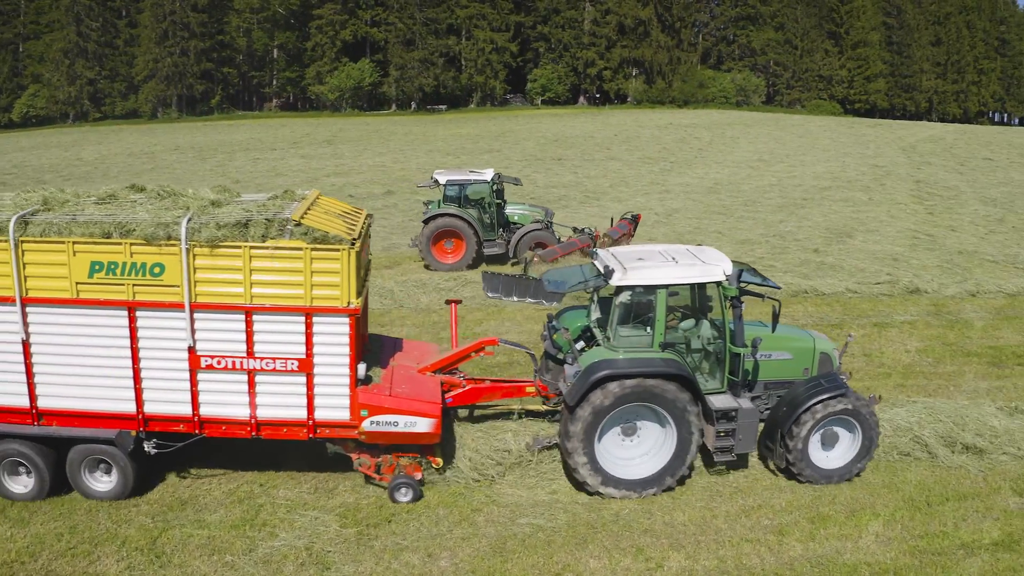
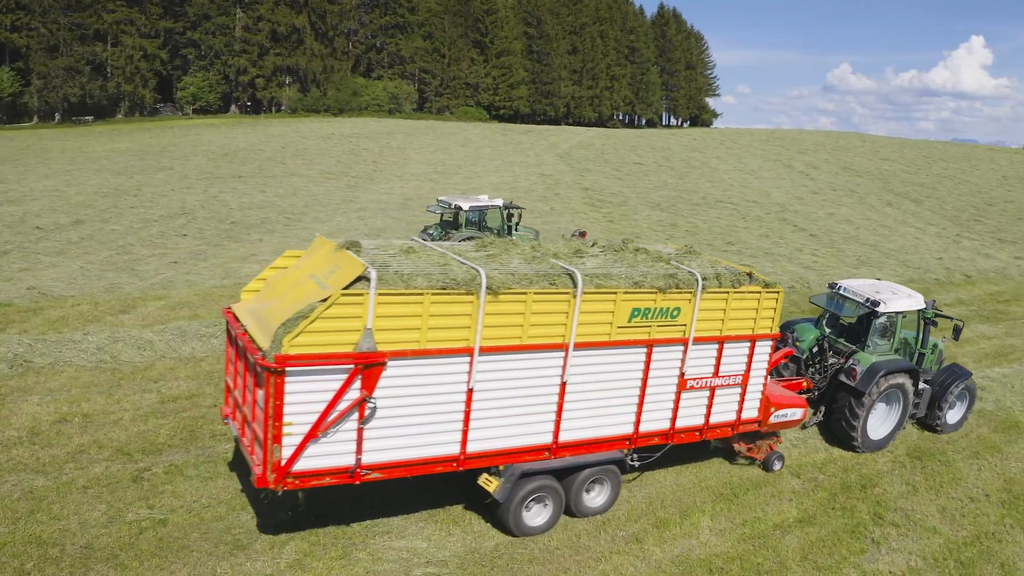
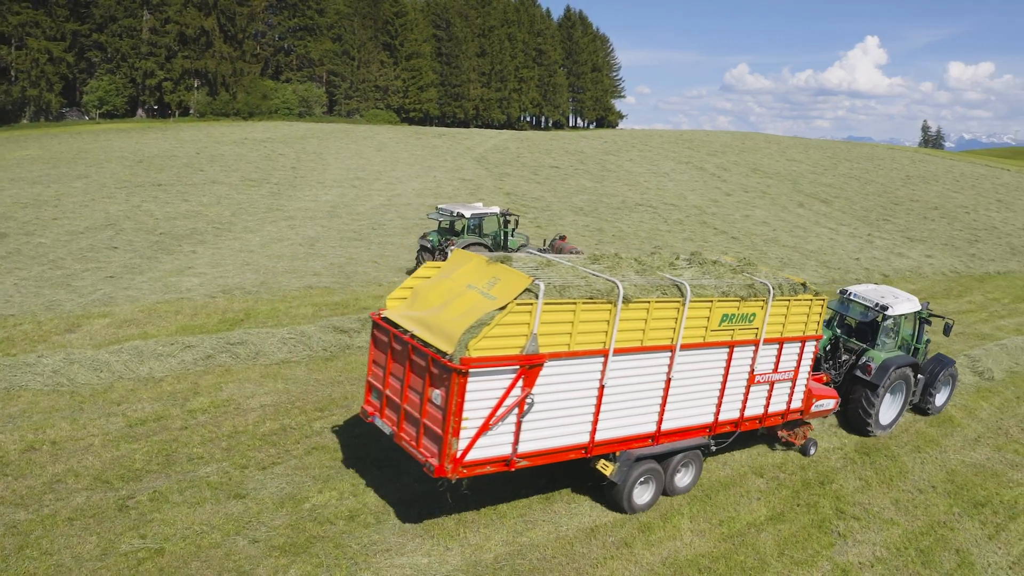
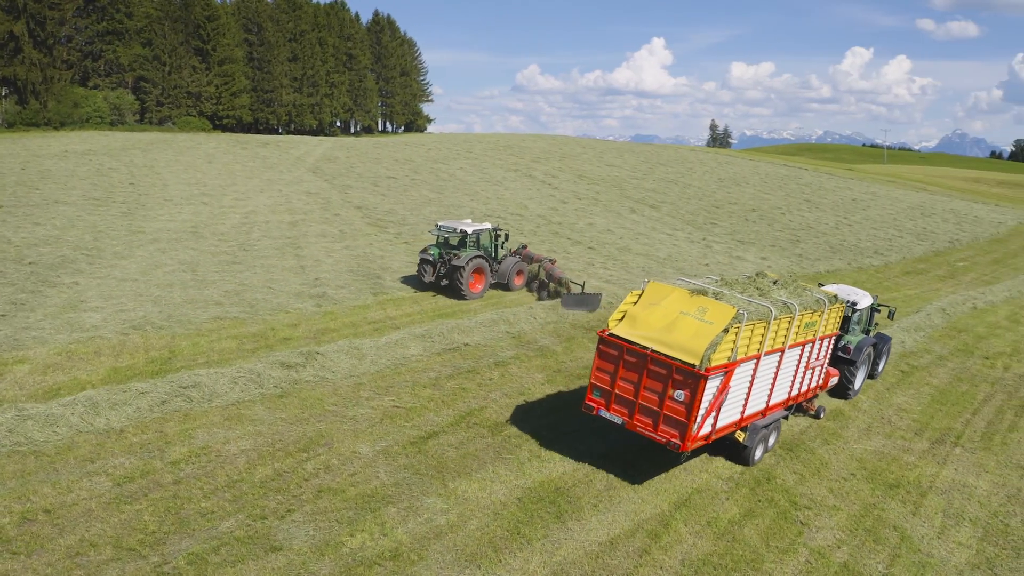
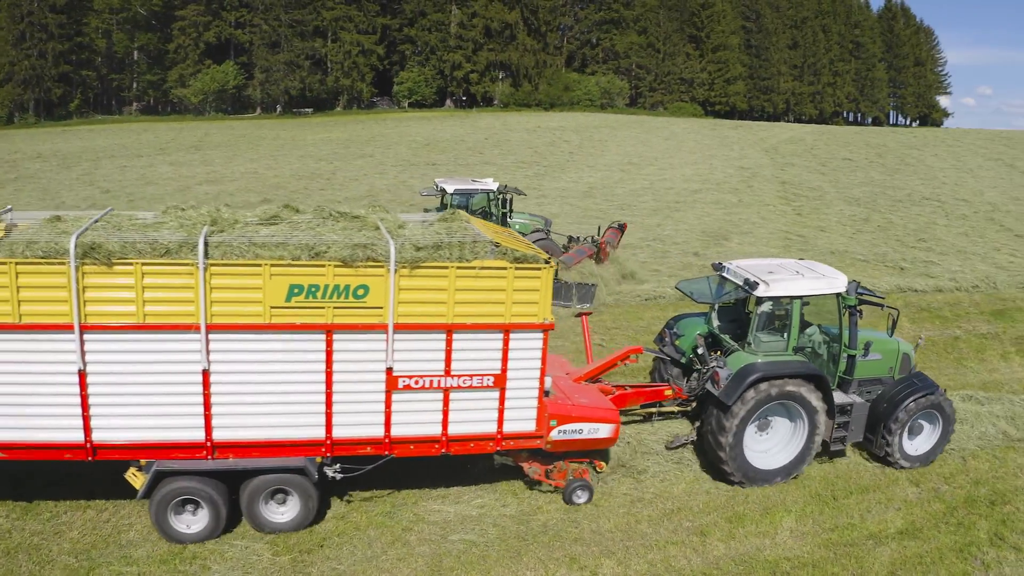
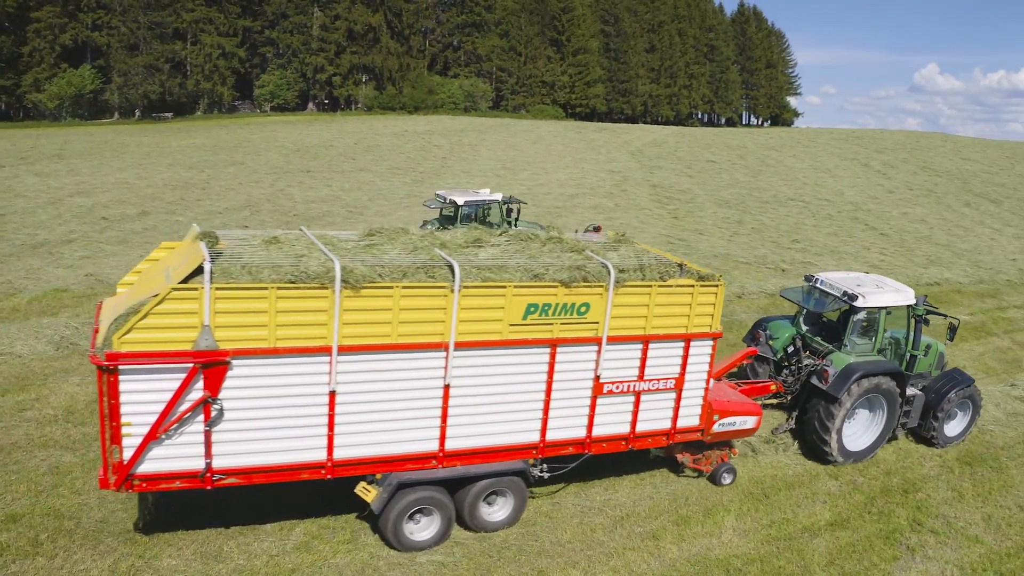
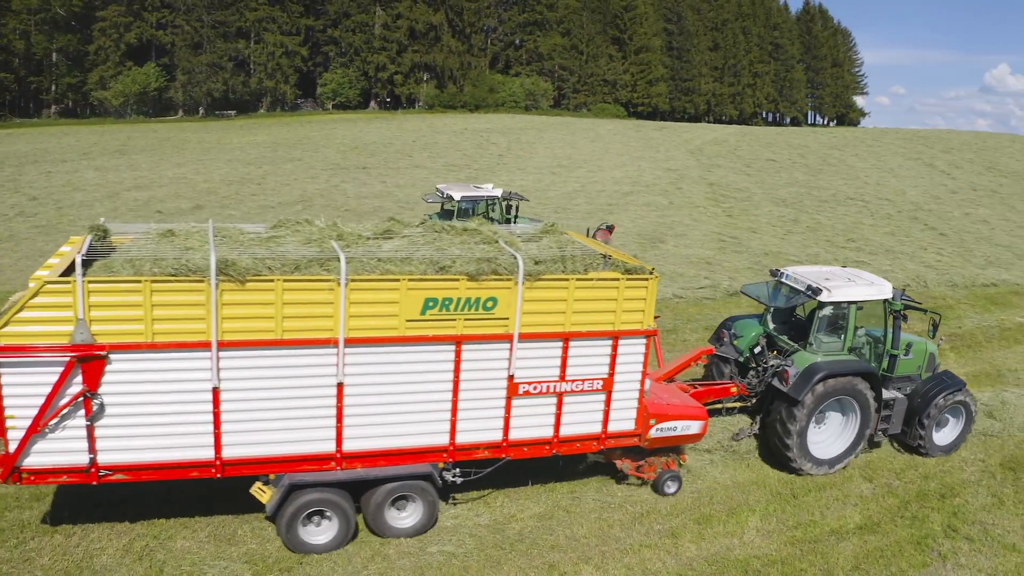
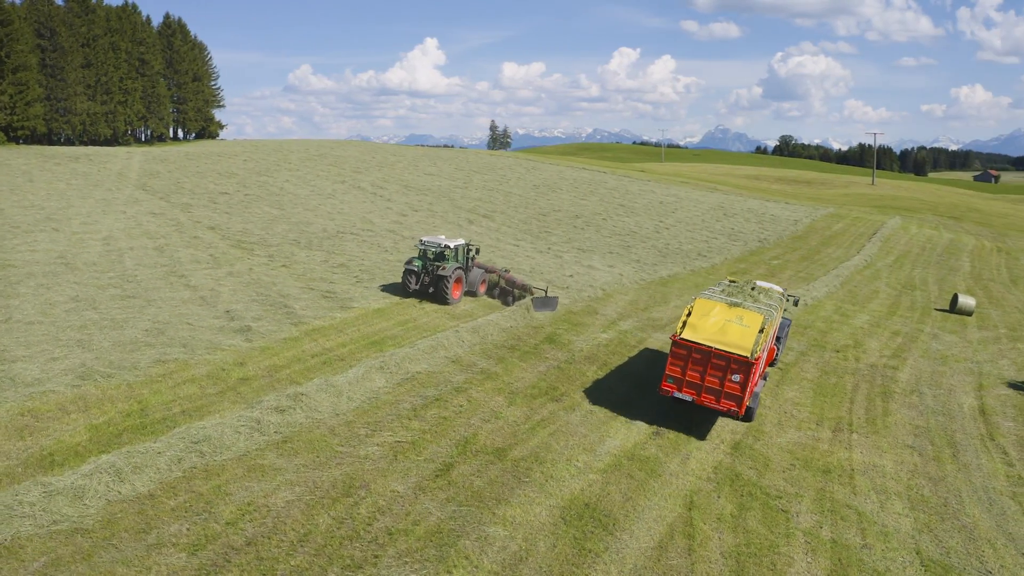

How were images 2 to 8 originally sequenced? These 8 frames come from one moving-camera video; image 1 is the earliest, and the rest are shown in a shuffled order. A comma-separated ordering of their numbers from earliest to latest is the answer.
5, 7, 6, 2, 3, 4, 8
